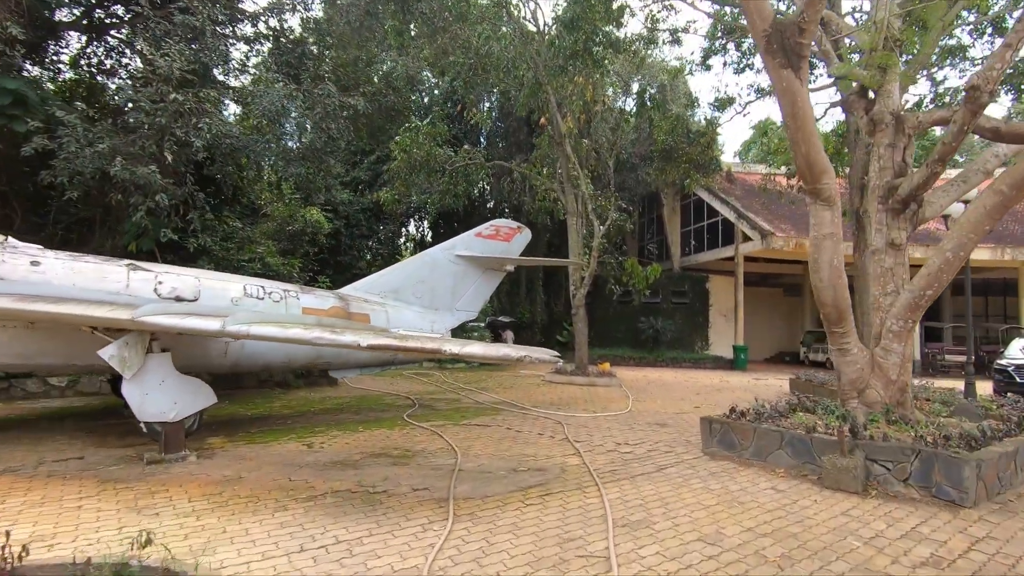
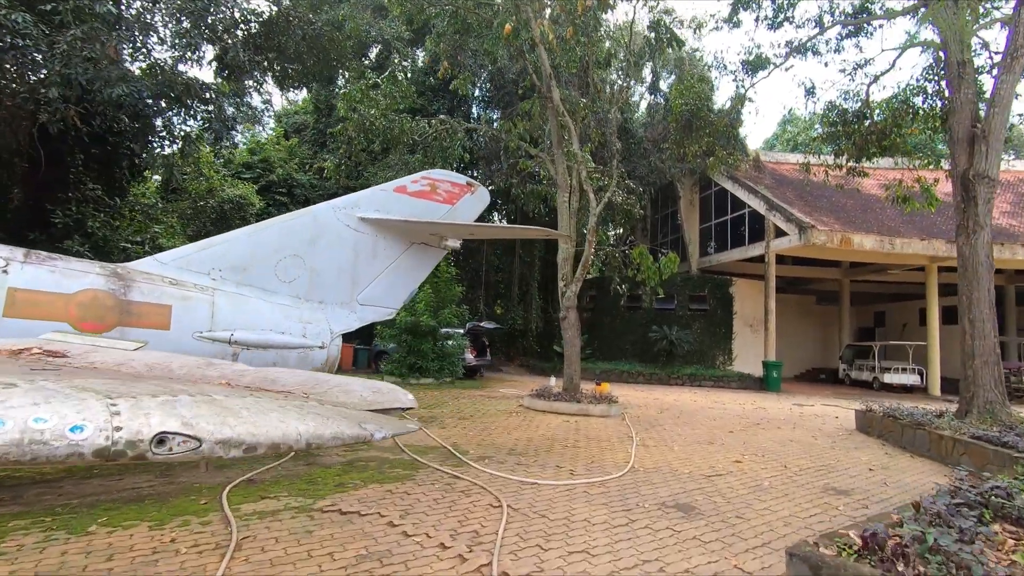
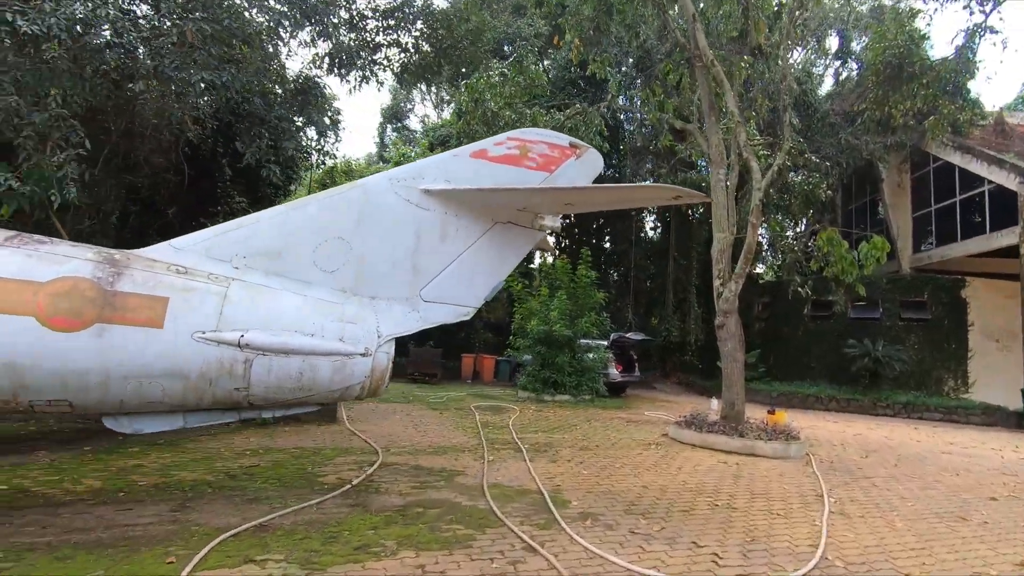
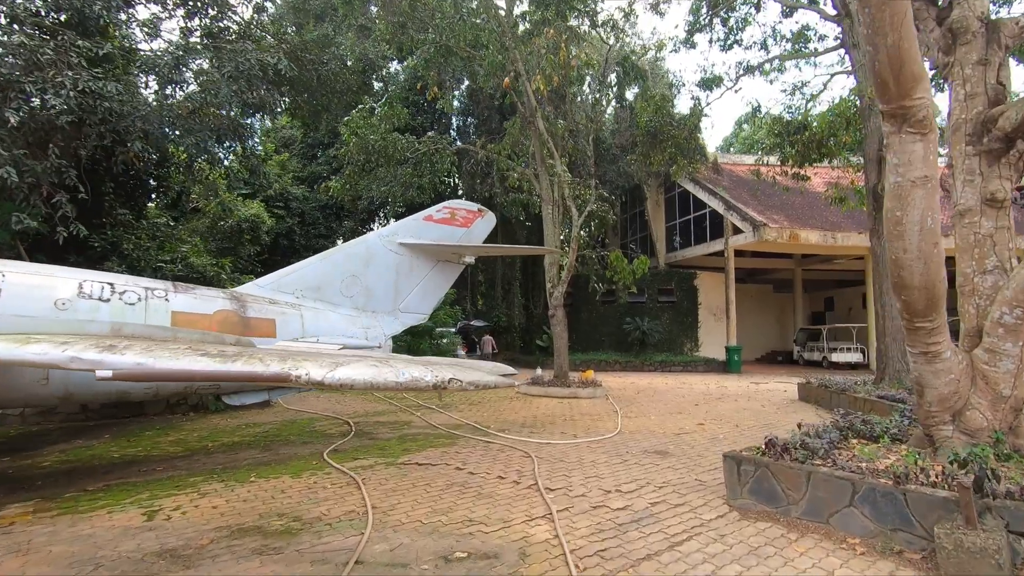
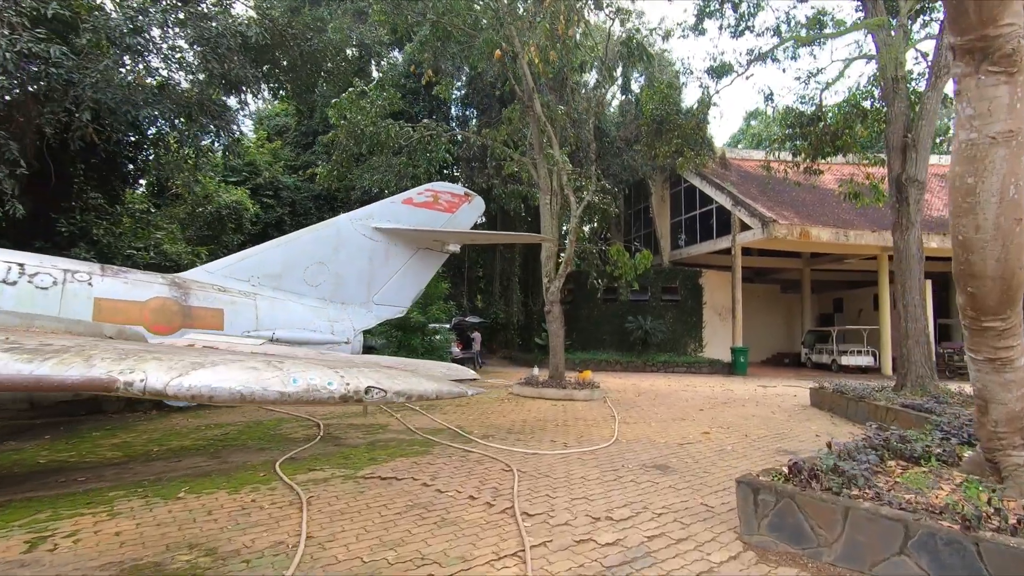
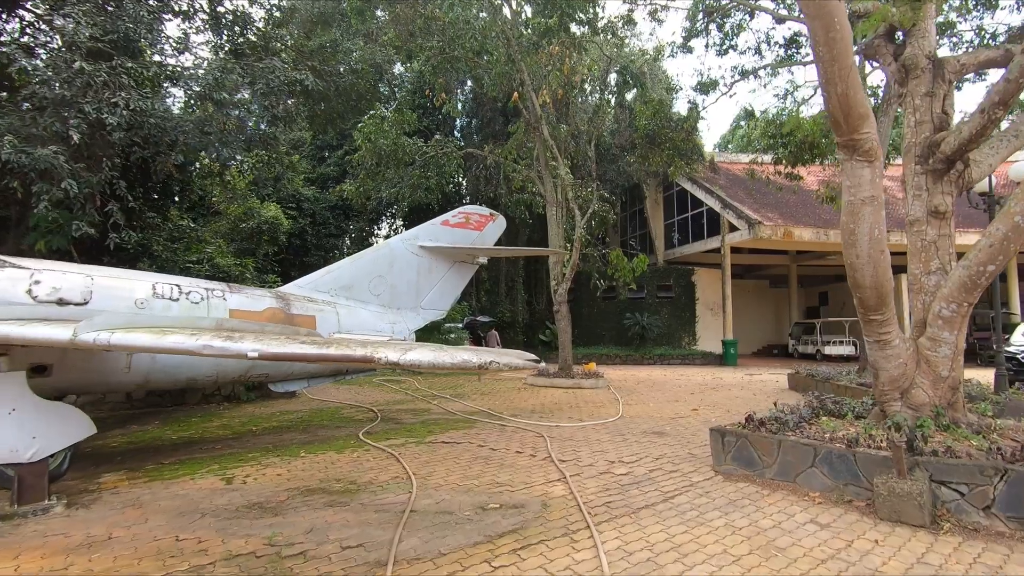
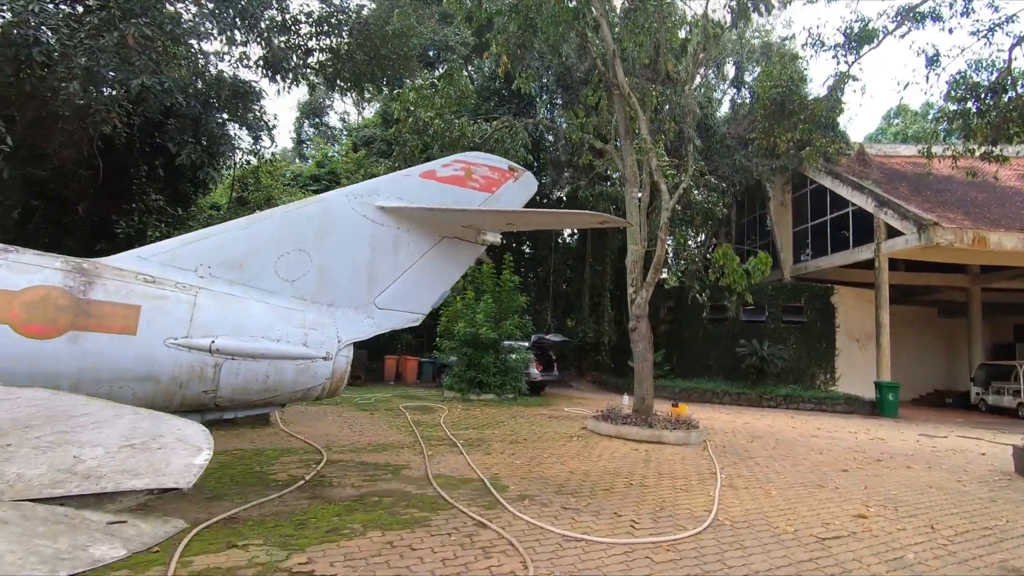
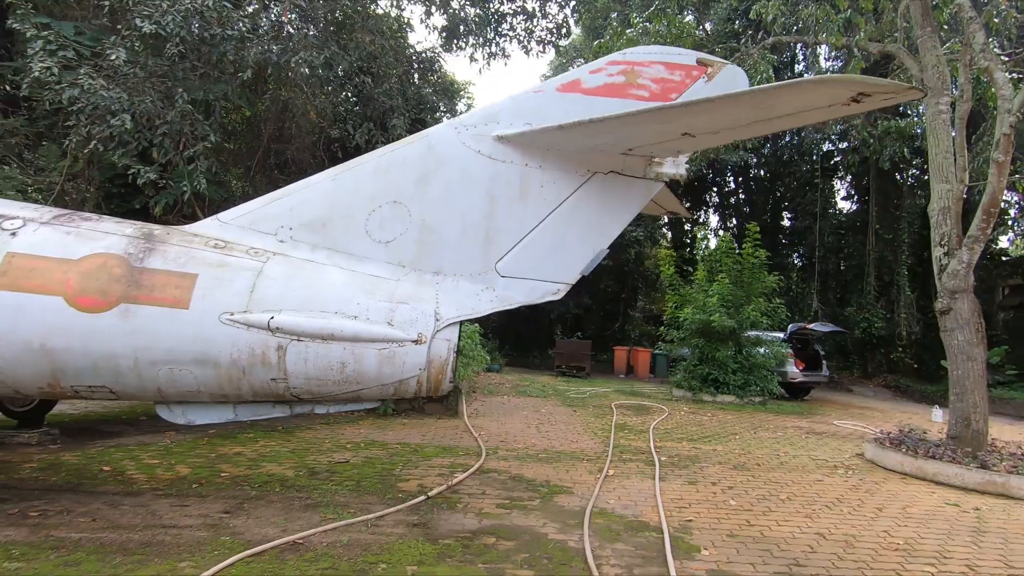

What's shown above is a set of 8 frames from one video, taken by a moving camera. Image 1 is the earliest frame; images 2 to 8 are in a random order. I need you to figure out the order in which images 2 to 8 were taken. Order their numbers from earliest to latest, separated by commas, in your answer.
6, 4, 5, 2, 7, 3, 8
